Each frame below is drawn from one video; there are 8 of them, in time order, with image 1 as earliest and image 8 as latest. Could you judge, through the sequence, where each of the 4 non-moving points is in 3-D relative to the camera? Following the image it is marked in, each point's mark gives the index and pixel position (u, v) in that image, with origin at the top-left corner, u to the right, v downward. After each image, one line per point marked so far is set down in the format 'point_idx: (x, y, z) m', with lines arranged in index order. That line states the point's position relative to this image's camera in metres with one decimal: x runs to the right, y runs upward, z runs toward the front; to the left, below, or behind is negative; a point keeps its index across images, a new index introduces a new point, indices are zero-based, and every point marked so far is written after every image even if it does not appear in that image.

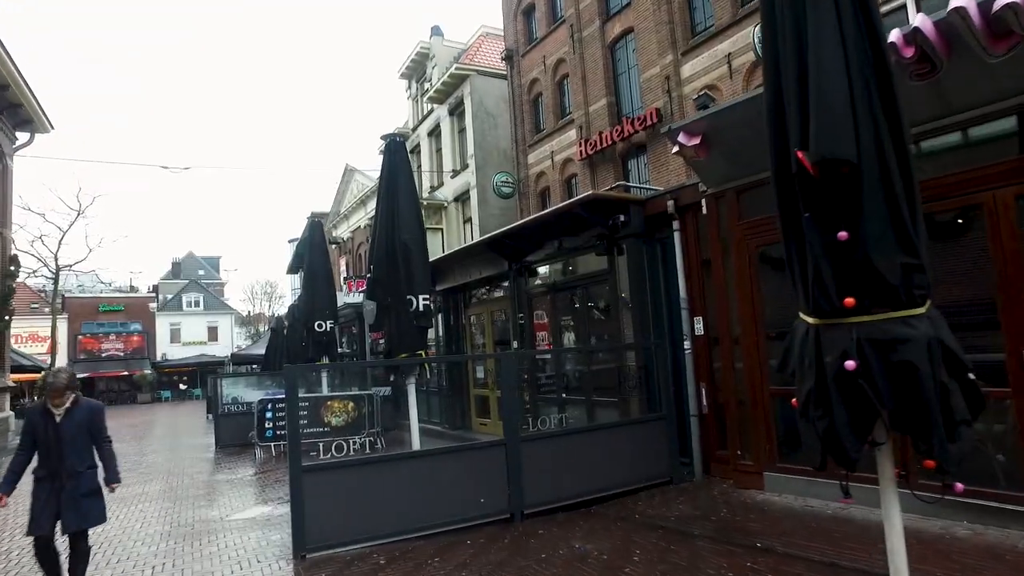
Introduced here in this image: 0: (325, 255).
0: (-3.5, +0.6, +13.8) m
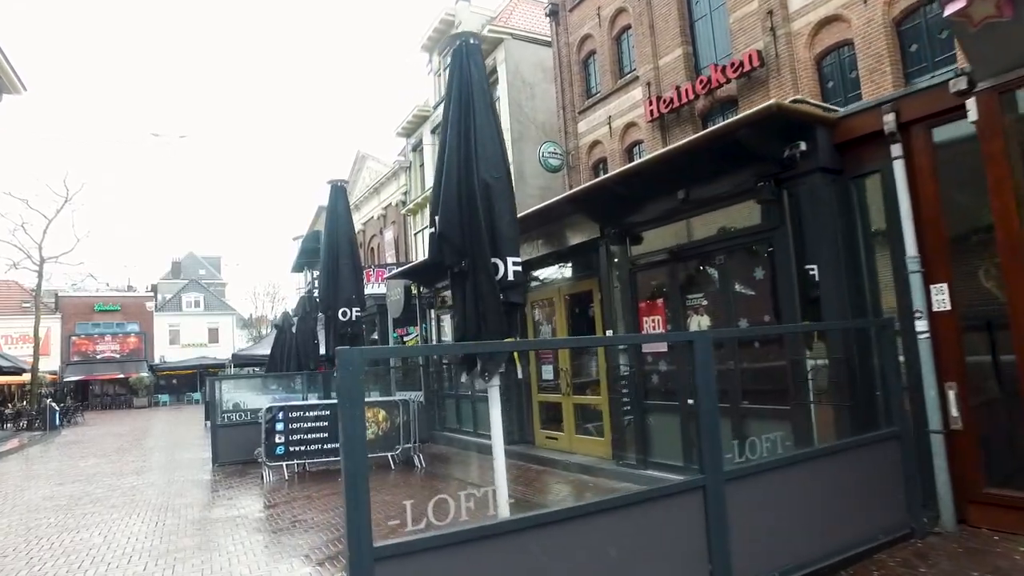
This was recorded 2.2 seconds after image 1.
0: (-2.4, +0.9, +11.1) m
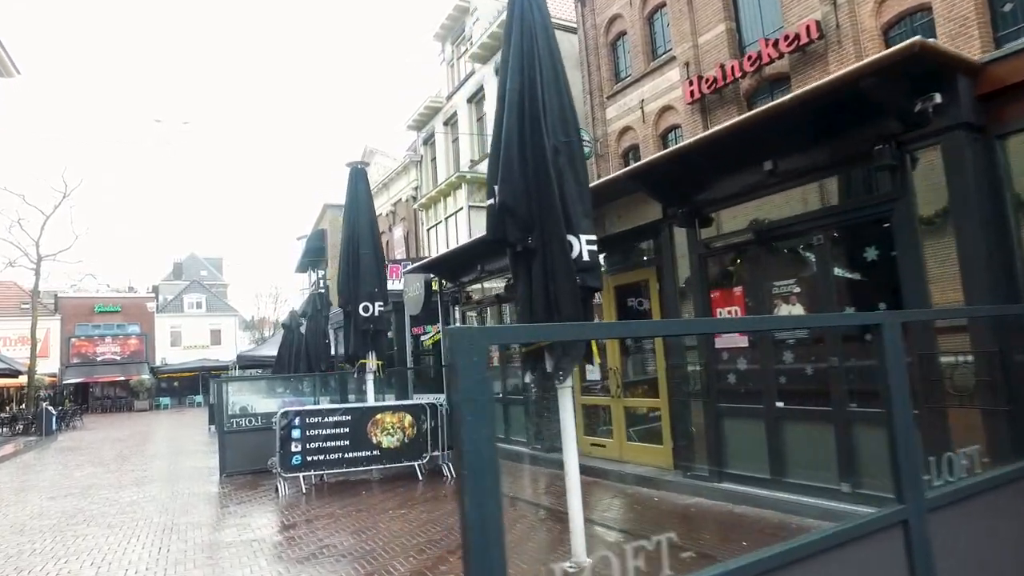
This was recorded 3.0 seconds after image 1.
0: (-1.9, +1.0, +10.1) m
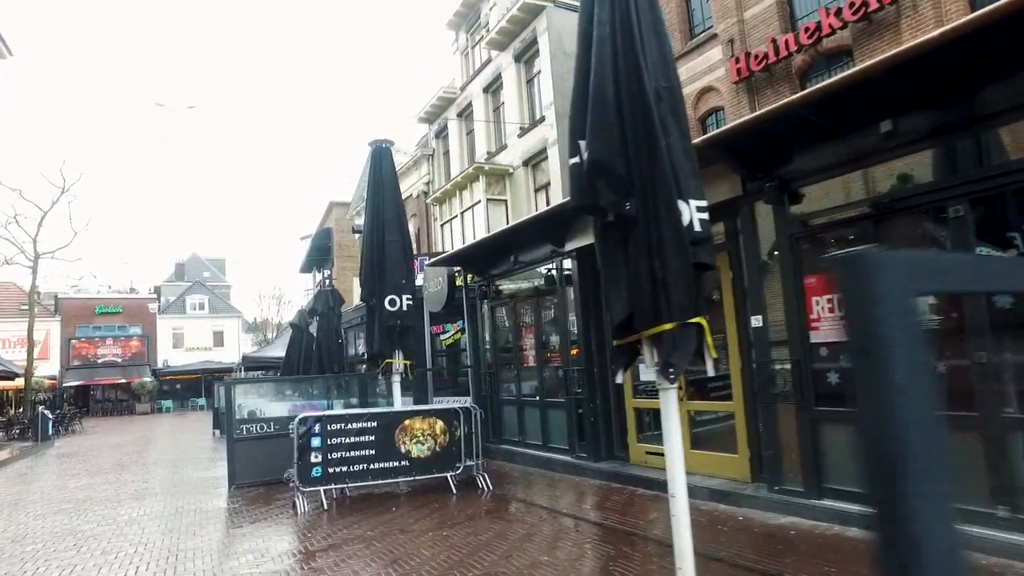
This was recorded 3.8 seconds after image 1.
0: (-1.4, +1.1, +9.1) m
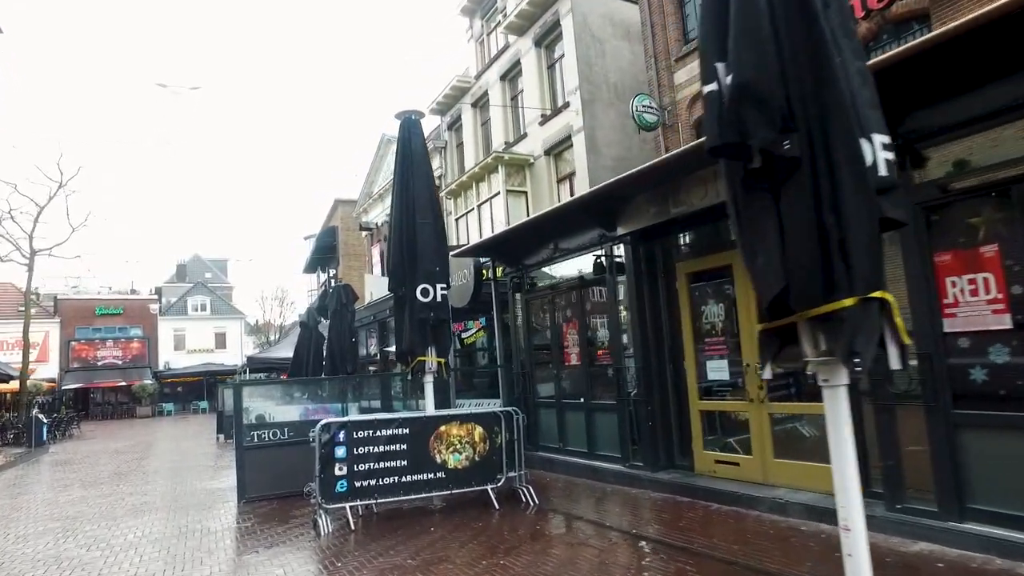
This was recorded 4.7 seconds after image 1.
0: (-0.9, +1.2, +8.1) m
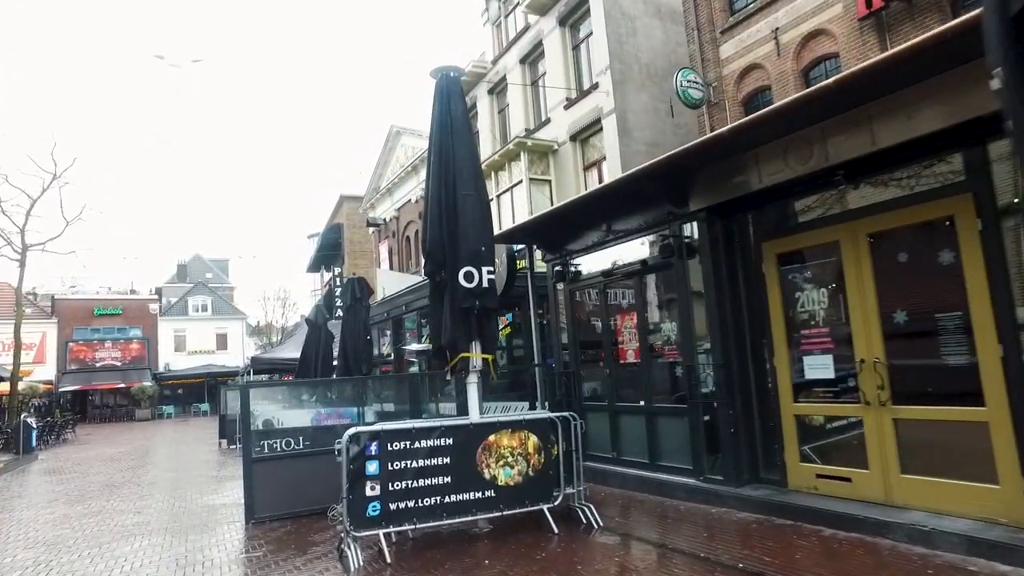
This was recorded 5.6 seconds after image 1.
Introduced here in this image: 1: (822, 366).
0: (-0.4, +1.3, +6.9) m
1: (+2.6, -0.7, +6.3) m
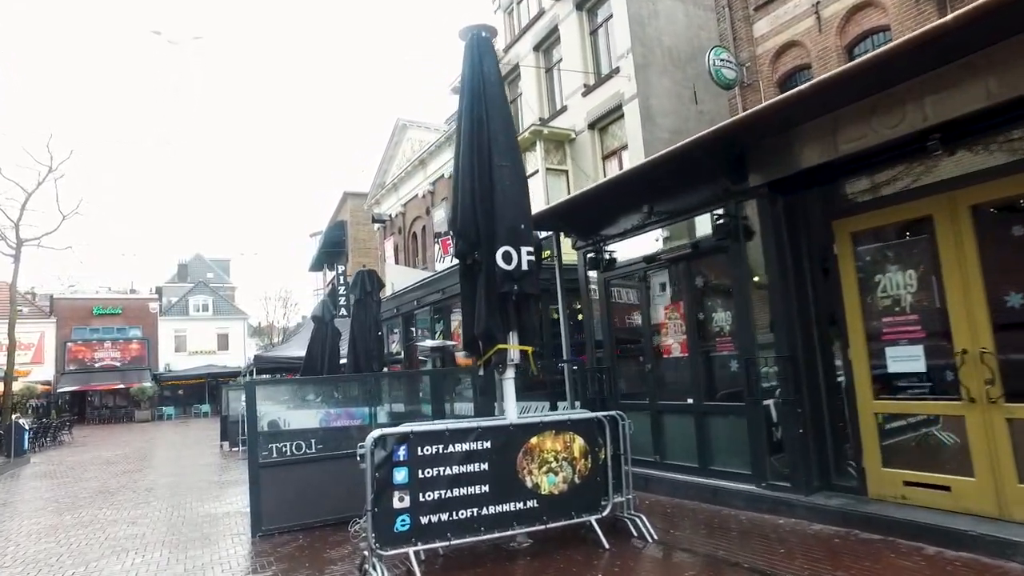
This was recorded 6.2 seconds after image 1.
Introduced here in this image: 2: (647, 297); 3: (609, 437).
0: (0.0, +1.5, +6.1) m
1: (+2.9, -0.5, +5.5) m
2: (+1.4, -0.1, +8.0) m
3: (+0.8, -1.2, +5.9) m
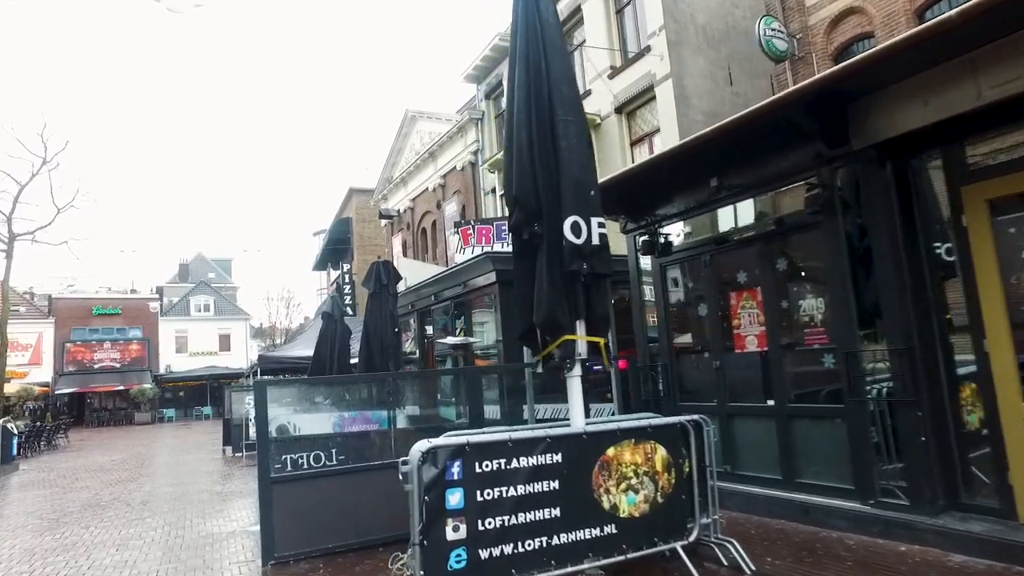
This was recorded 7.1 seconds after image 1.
0: (+0.4, +1.6, +5.1) m
1: (+3.4, -0.4, +4.5) m
2: (+1.9, +0.1, +7.0) m
3: (+1.2, -1.0, +4.8) m
